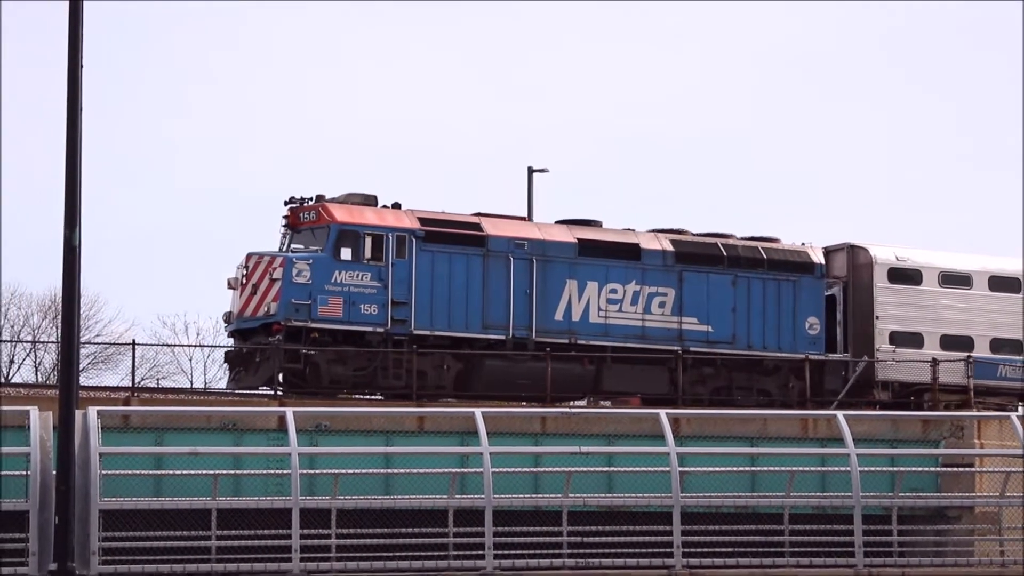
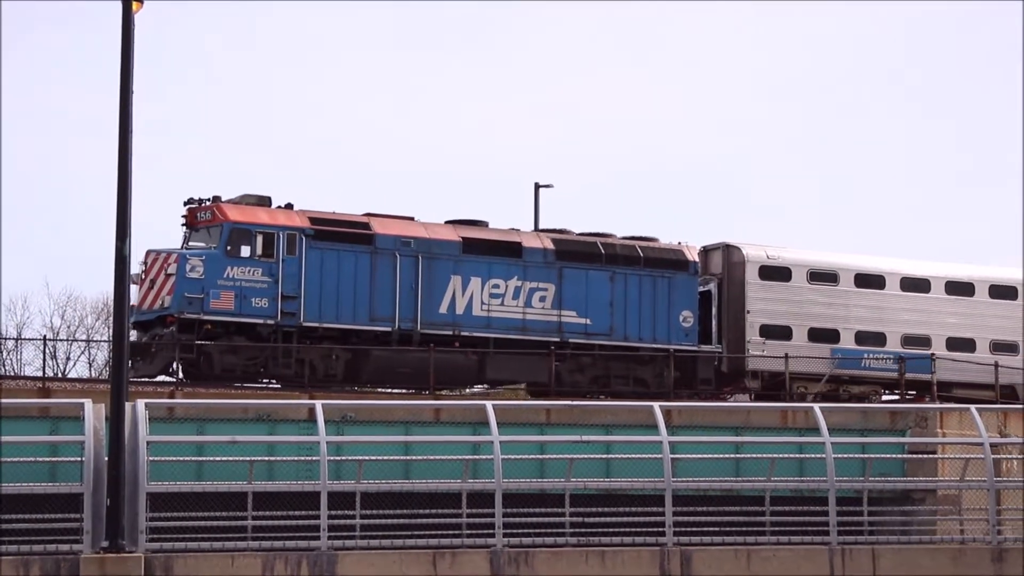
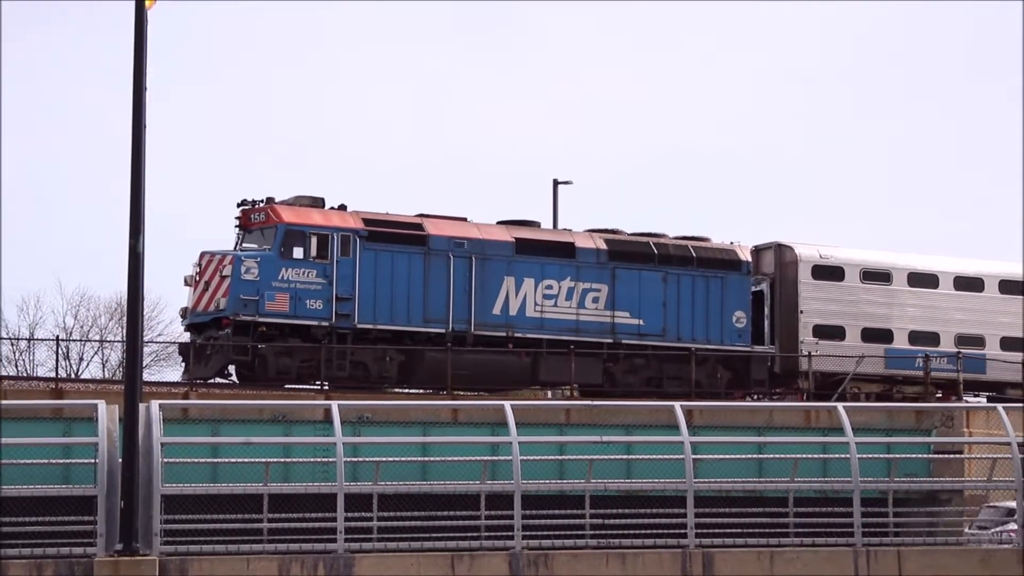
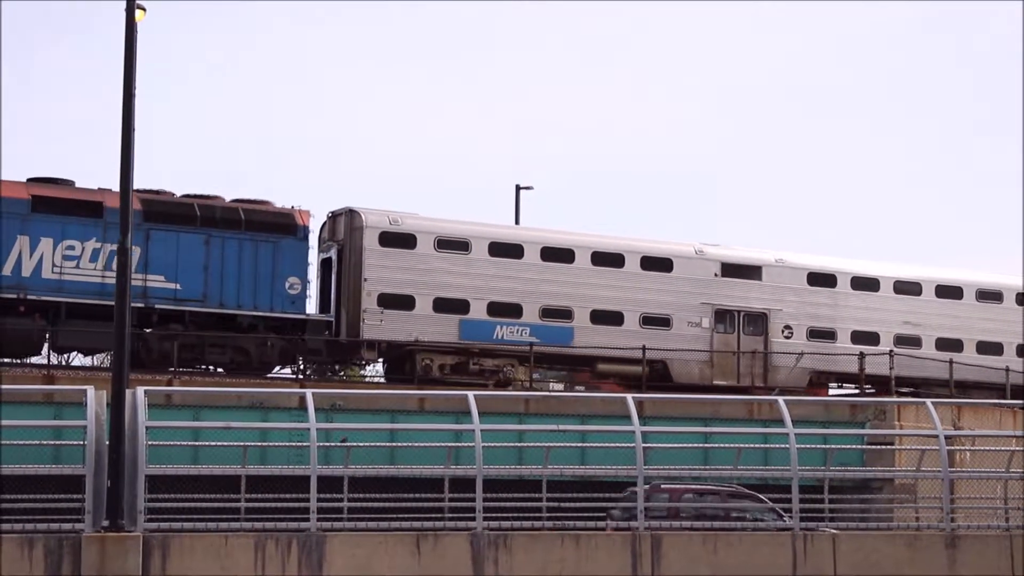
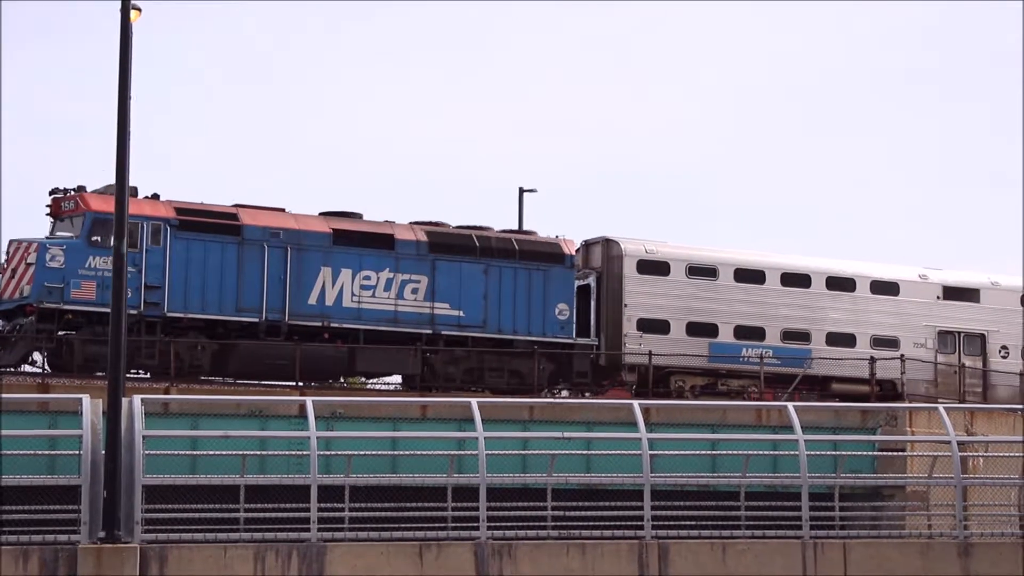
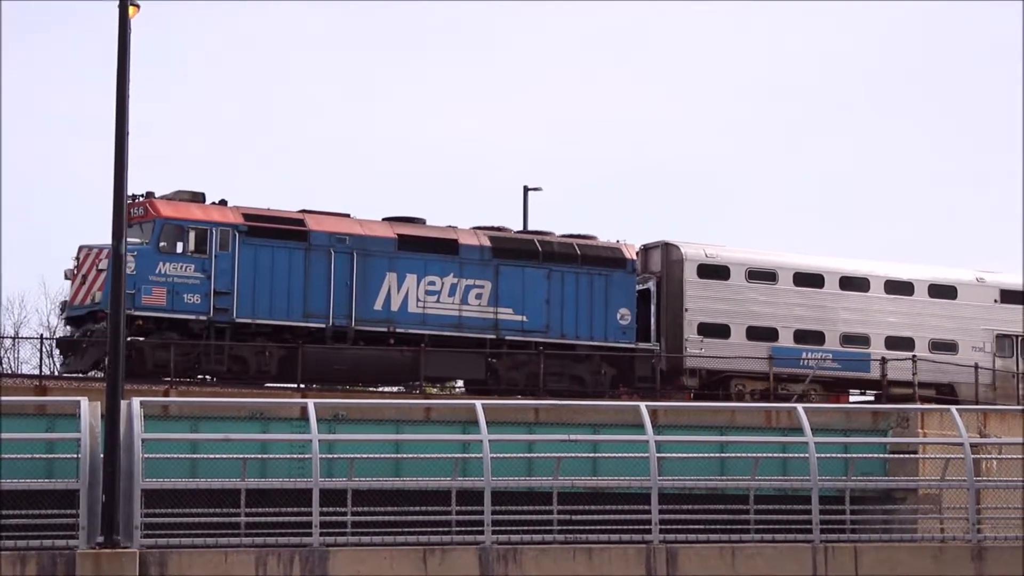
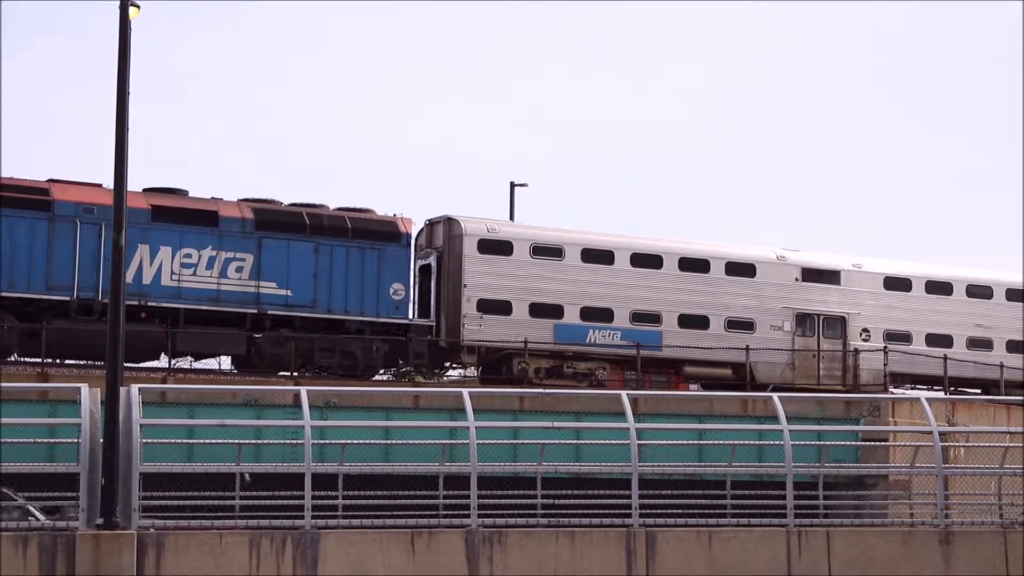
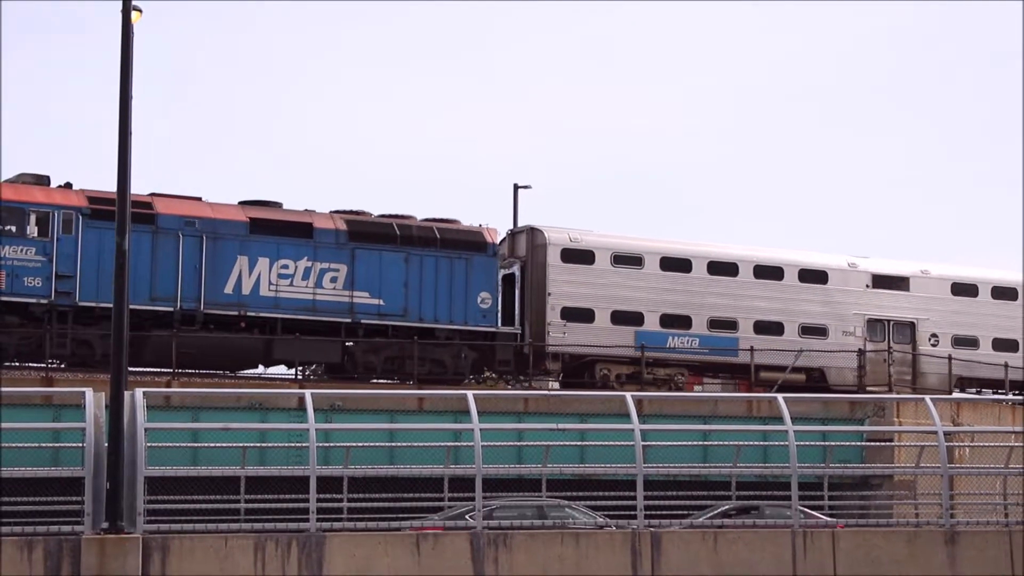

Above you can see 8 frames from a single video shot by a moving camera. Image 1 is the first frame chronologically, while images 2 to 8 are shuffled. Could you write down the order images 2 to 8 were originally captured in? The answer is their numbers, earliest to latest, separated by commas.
3, 2, 6, 5, 8, 7, 4
